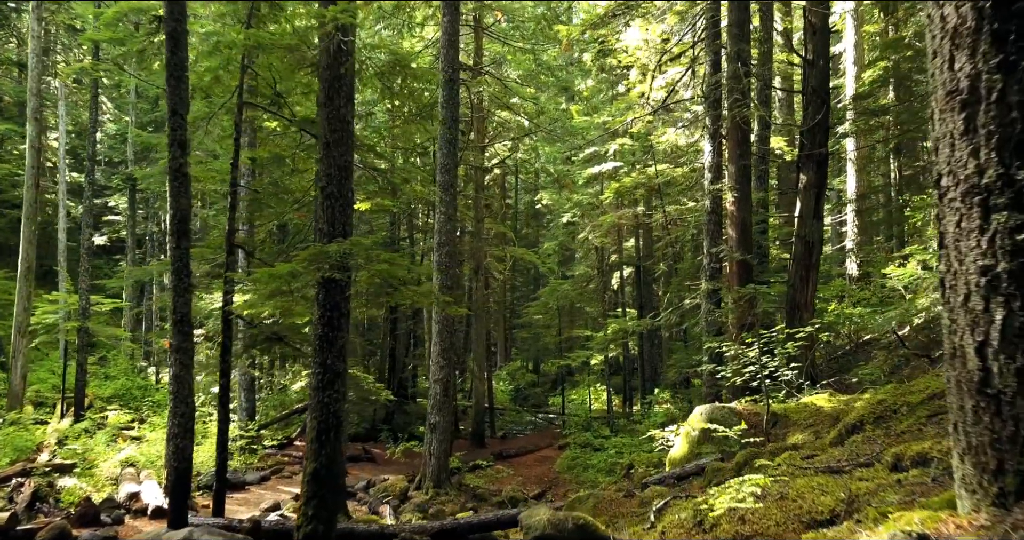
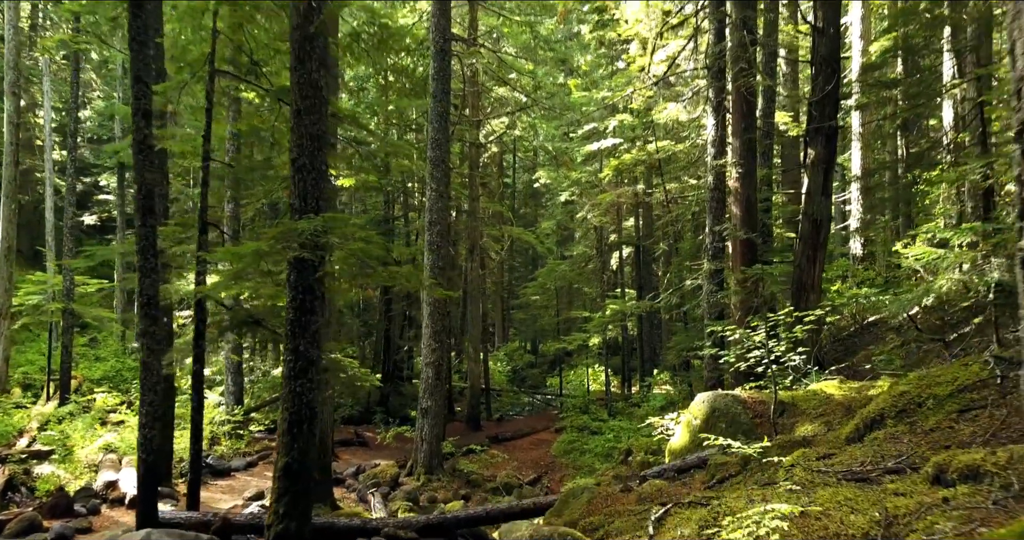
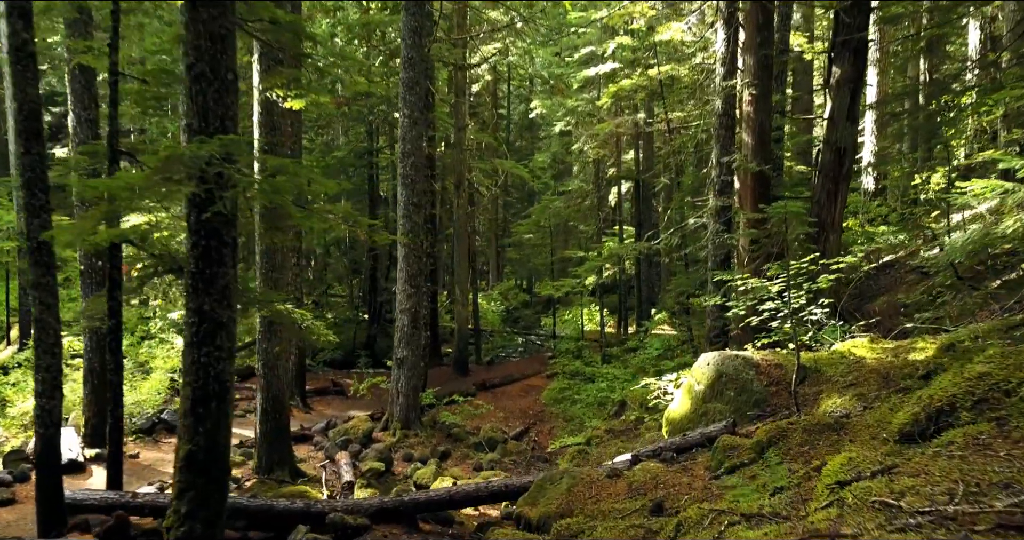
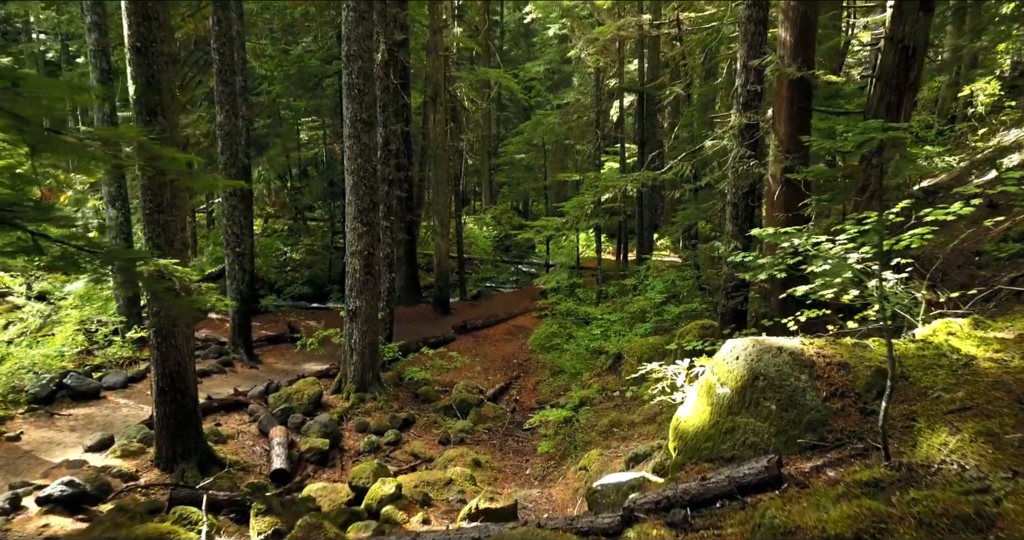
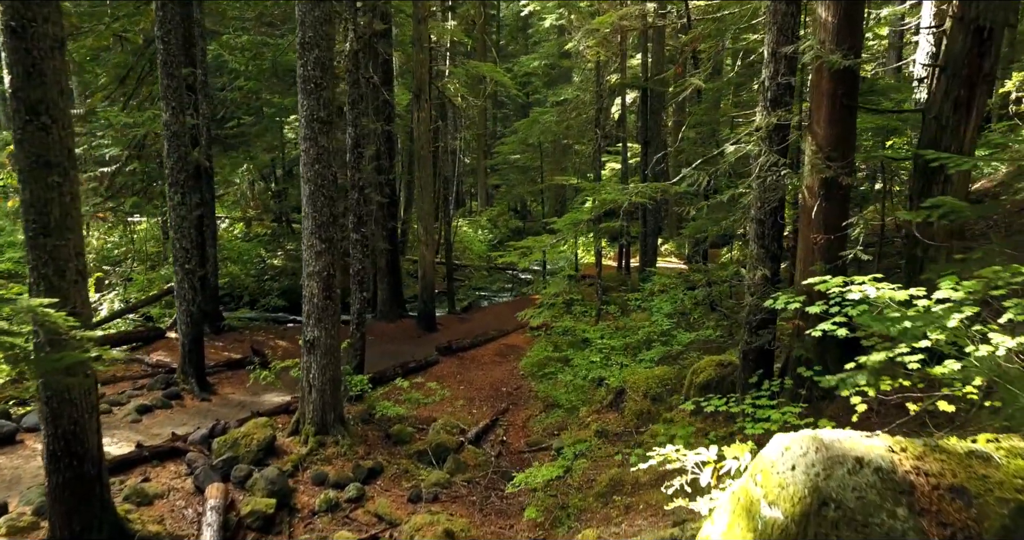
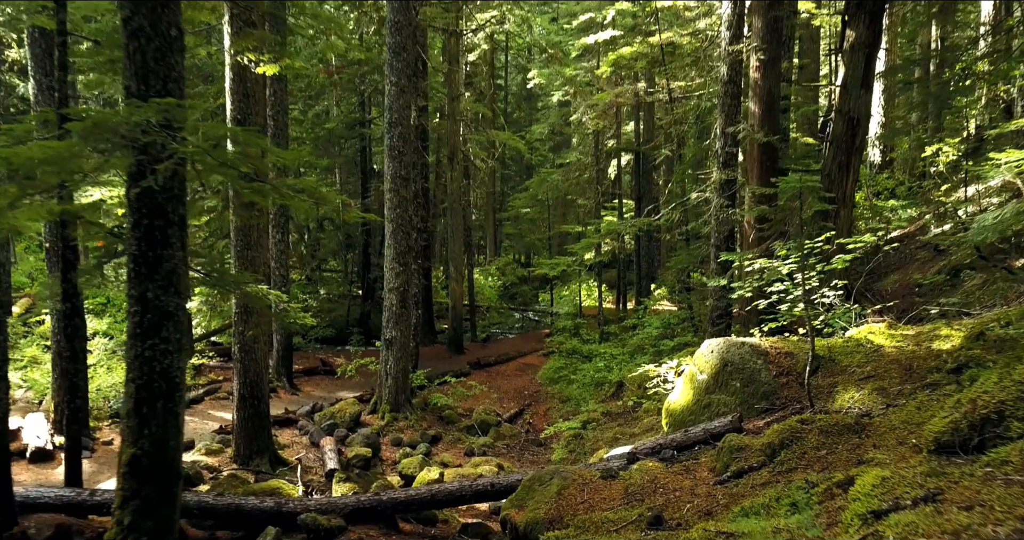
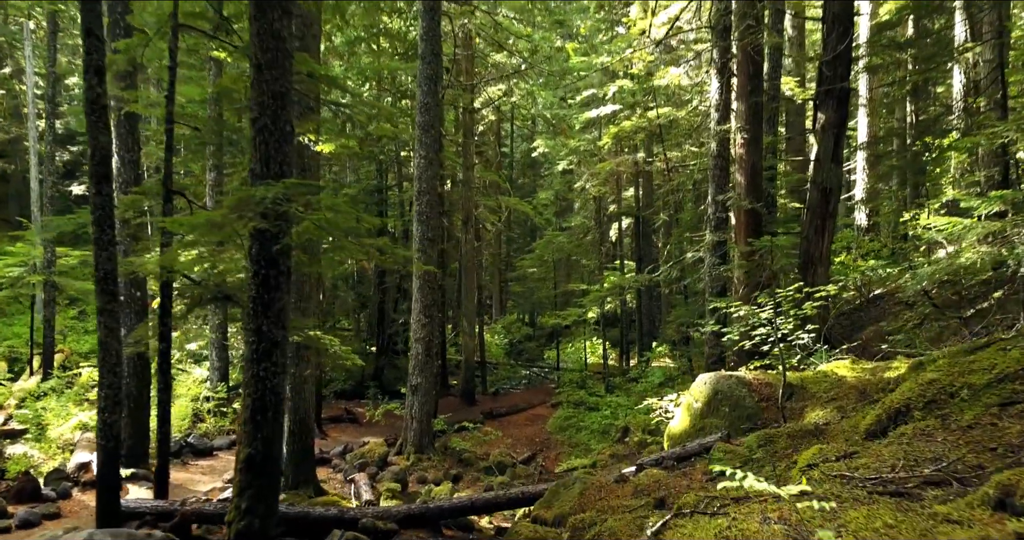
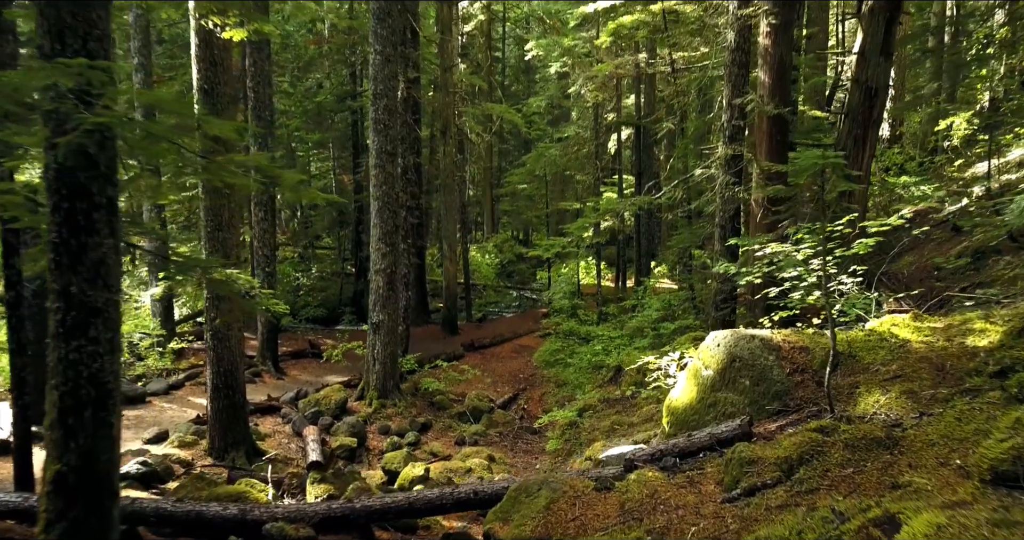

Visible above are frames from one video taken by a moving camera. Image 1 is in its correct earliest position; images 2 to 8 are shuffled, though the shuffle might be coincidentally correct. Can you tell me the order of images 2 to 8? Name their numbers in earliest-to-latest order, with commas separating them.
2, 7, 3, 6, 8, 4, 5
